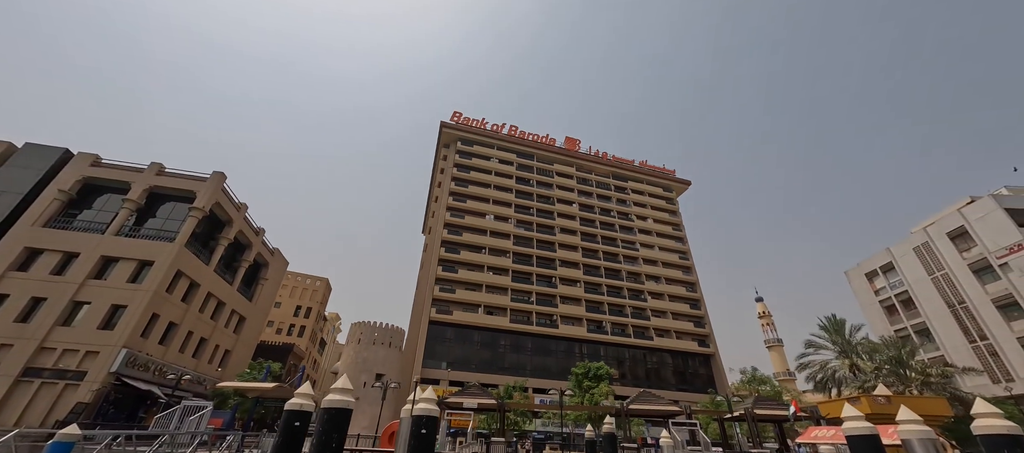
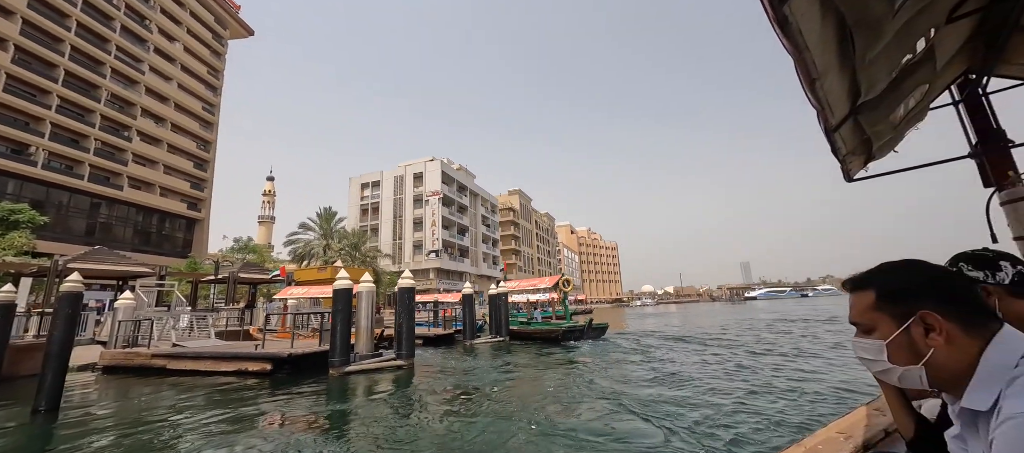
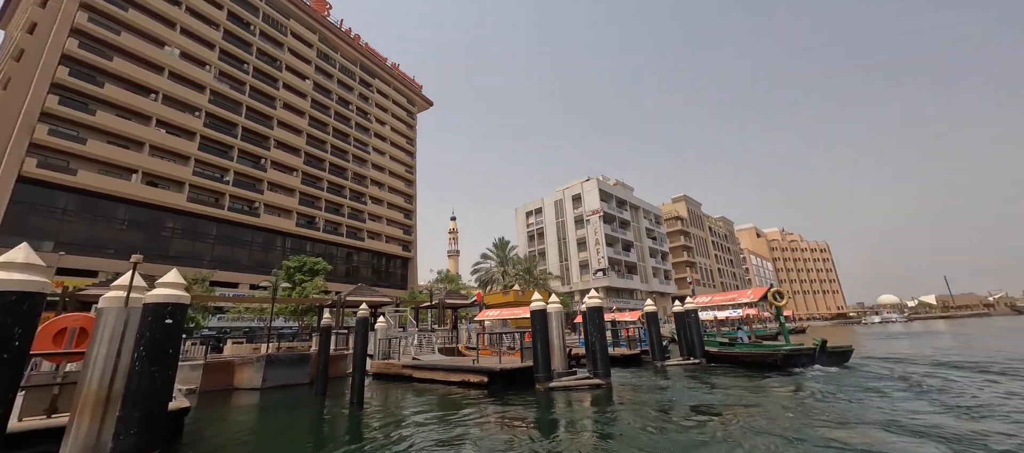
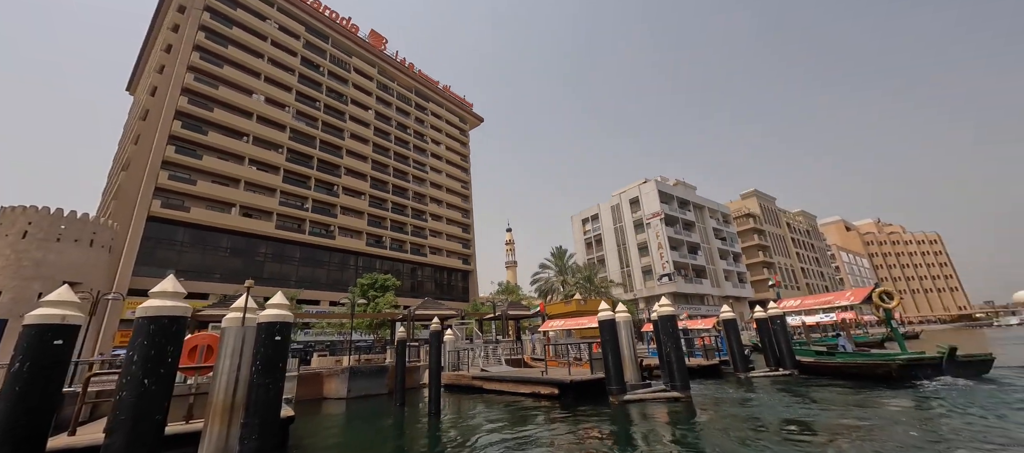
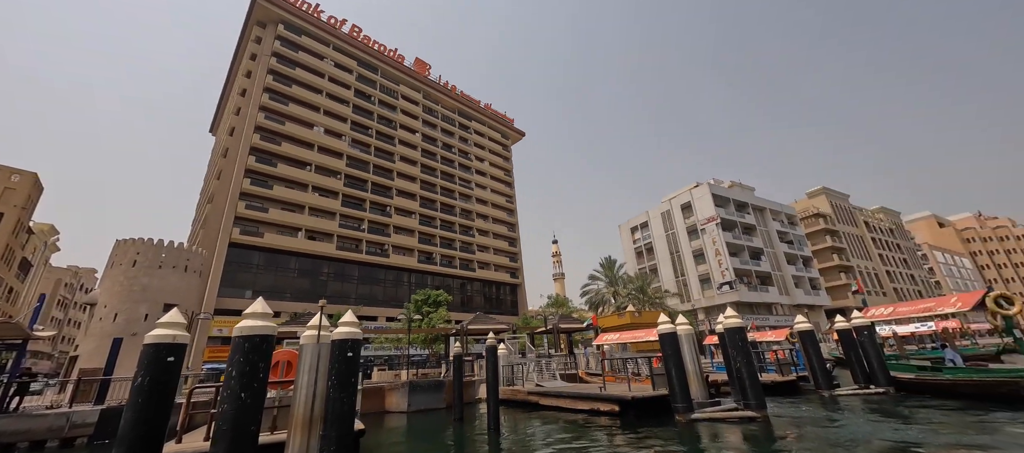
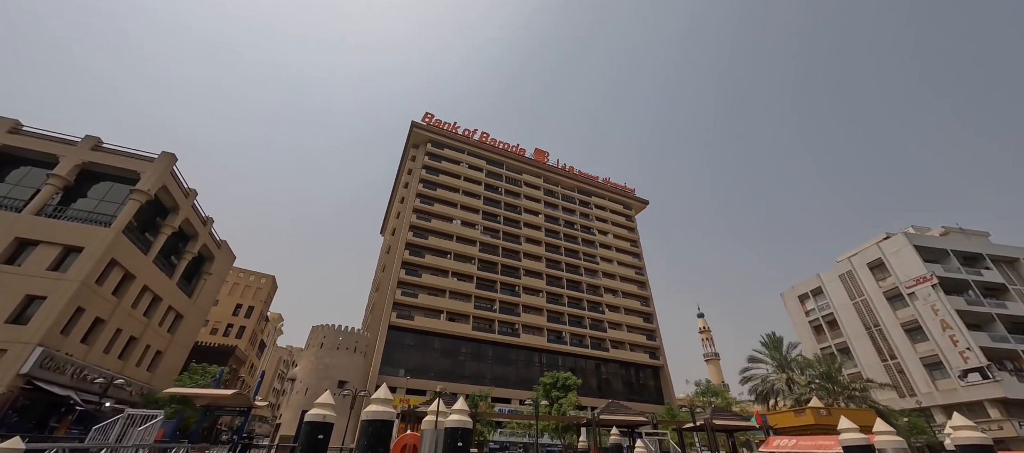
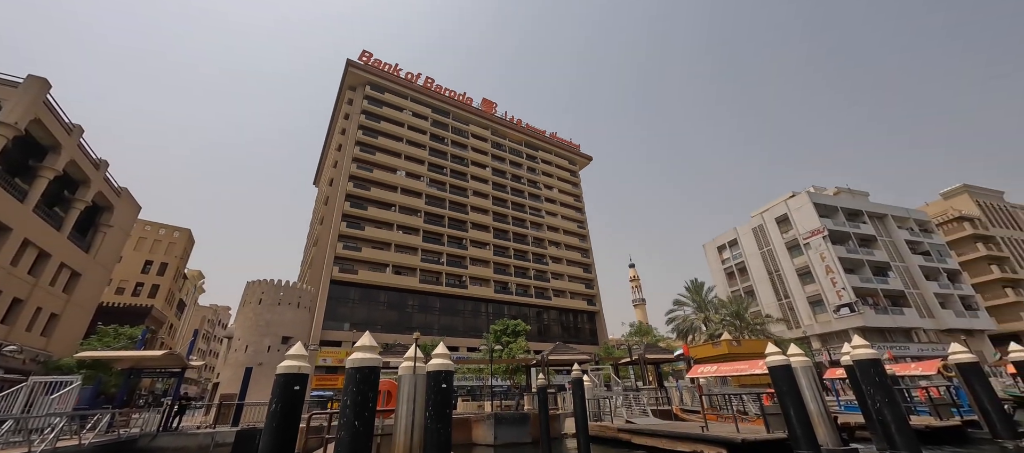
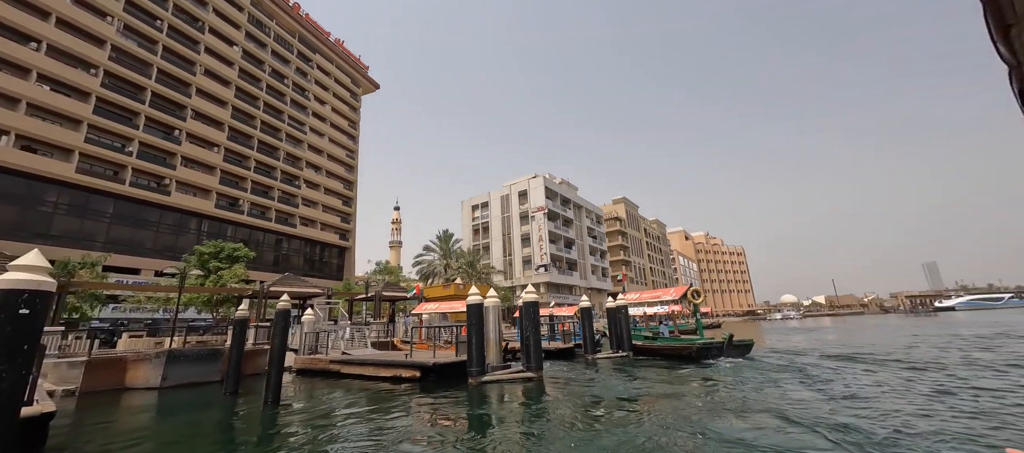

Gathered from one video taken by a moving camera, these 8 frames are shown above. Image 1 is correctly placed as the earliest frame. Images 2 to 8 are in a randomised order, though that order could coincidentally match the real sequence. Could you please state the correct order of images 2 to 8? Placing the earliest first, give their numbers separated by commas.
6, 7, 5, 4, 3, 8, 2
